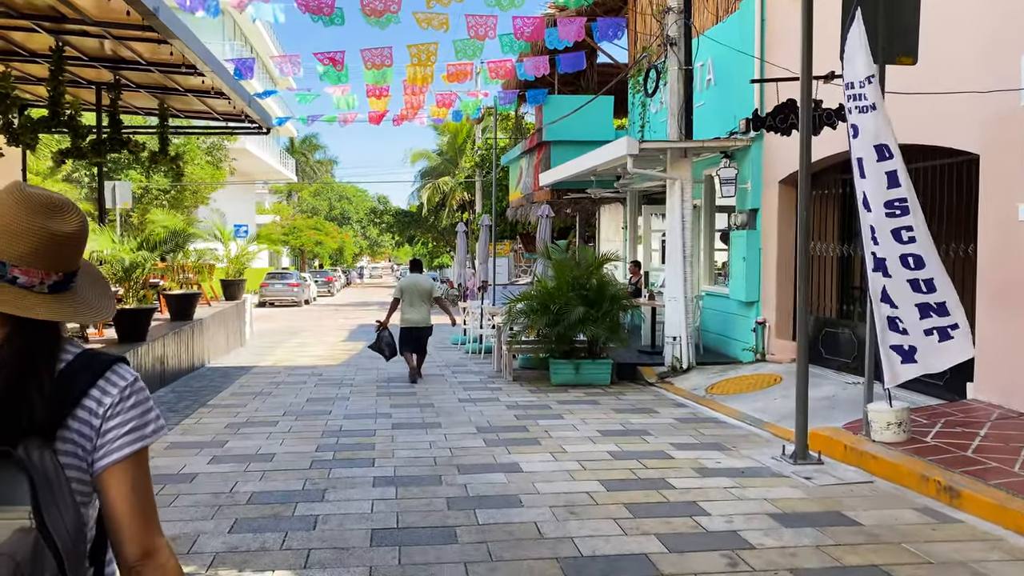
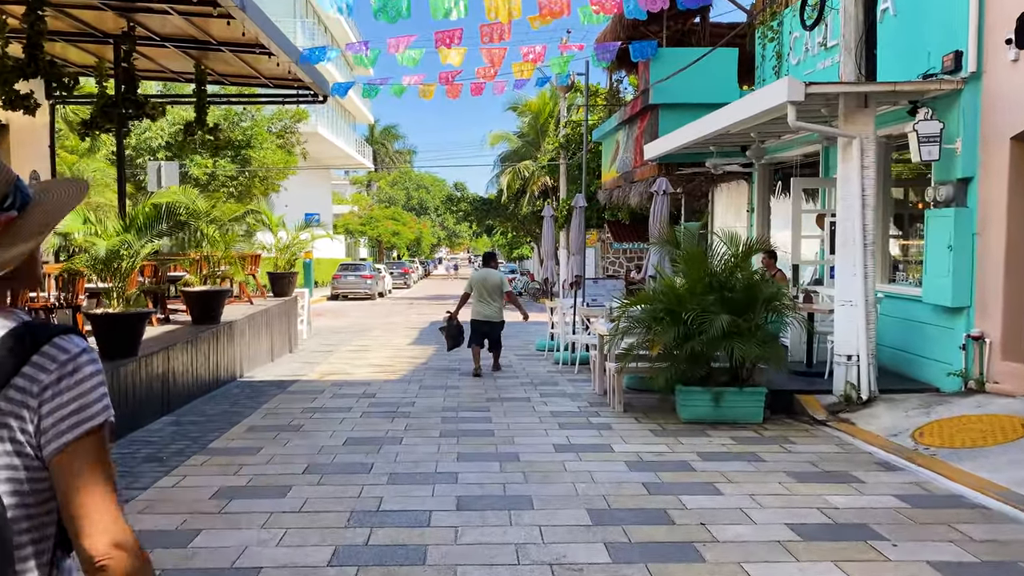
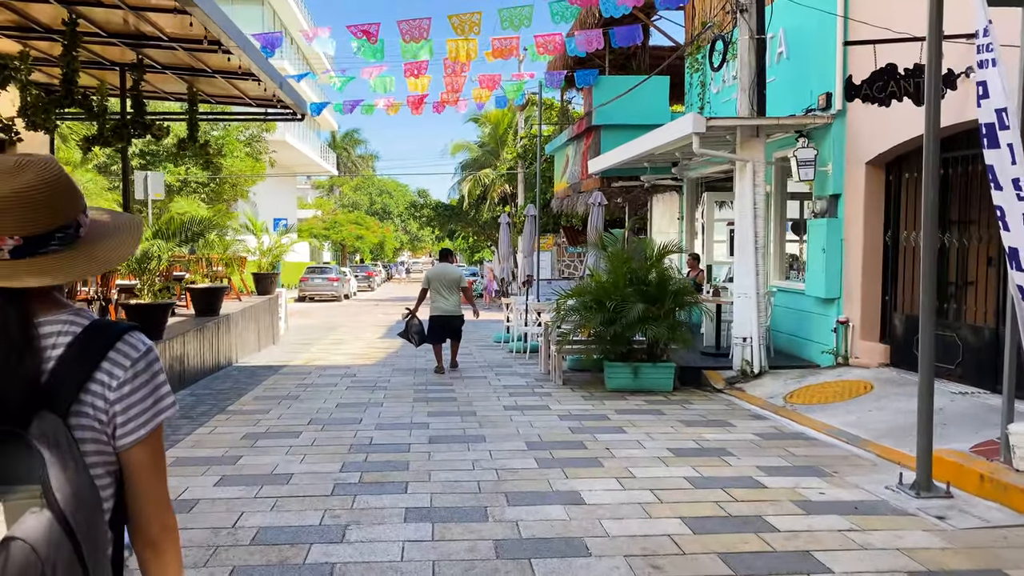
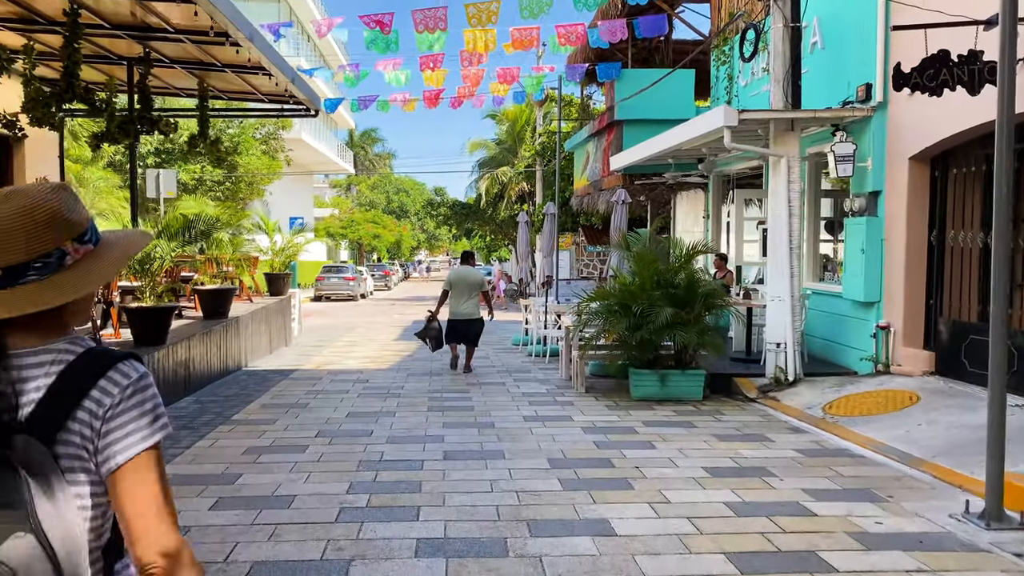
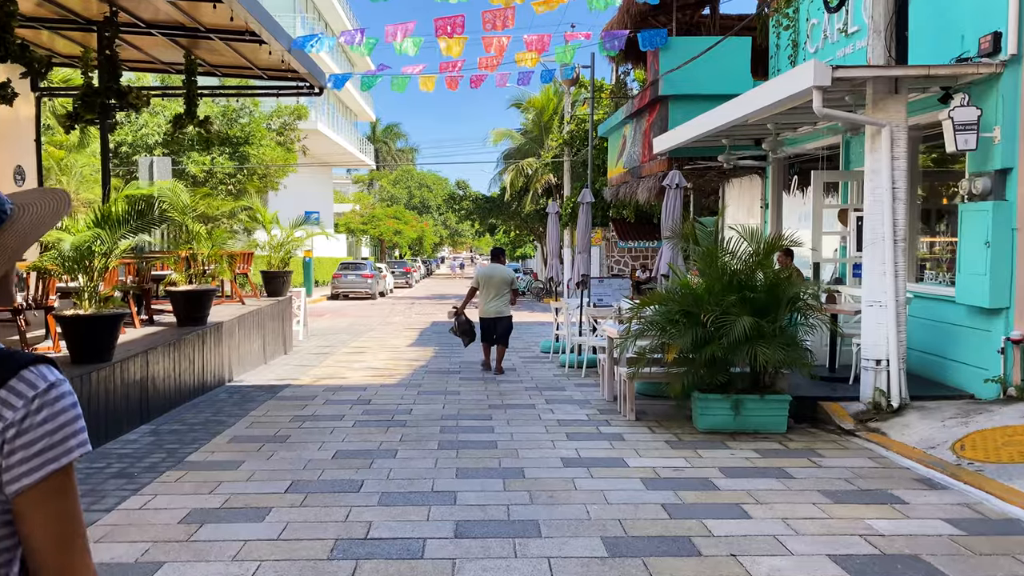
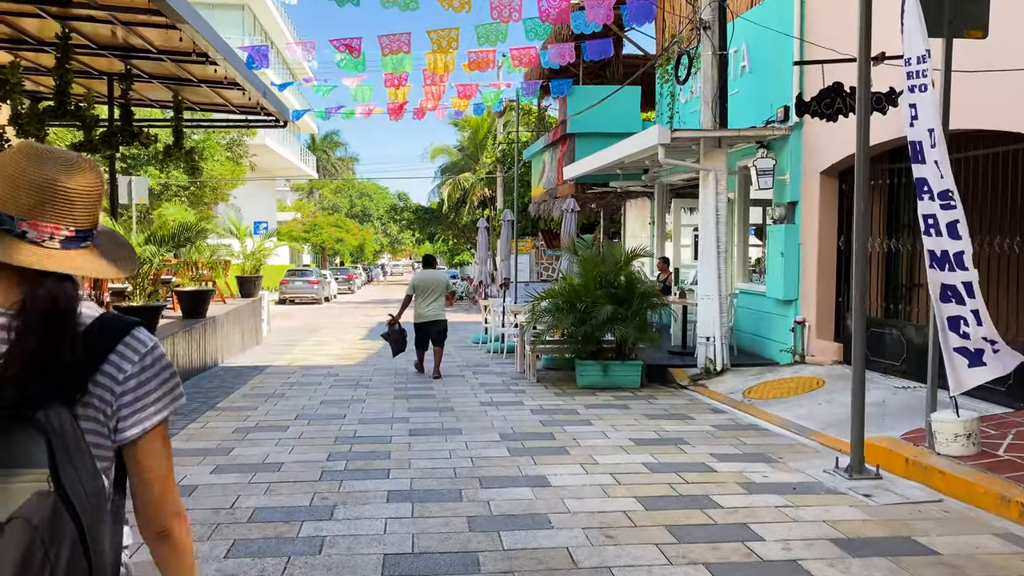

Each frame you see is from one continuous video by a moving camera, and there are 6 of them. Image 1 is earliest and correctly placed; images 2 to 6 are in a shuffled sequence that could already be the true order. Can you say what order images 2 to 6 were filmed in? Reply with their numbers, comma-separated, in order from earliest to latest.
6, 3, 4, 2, 5
